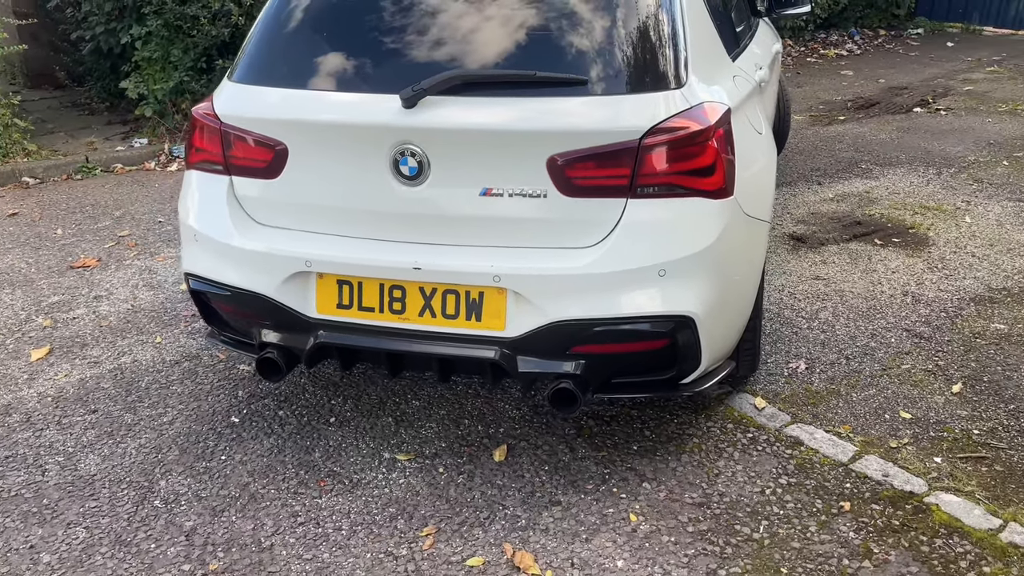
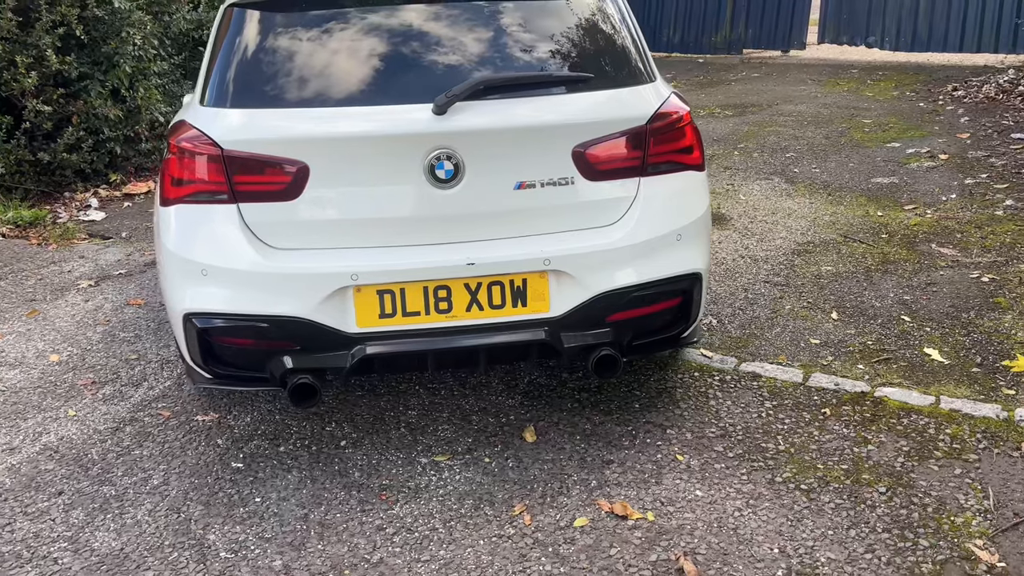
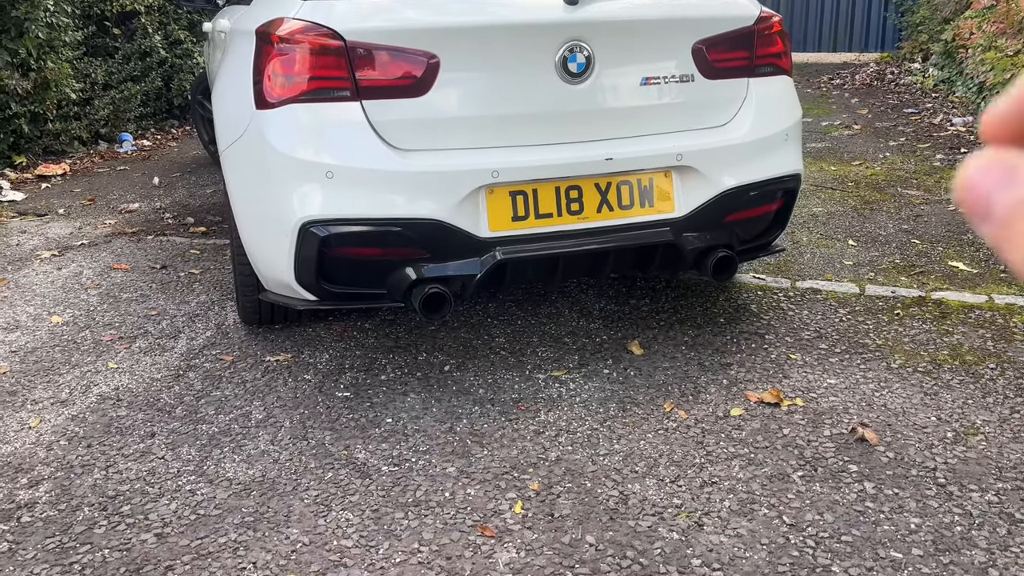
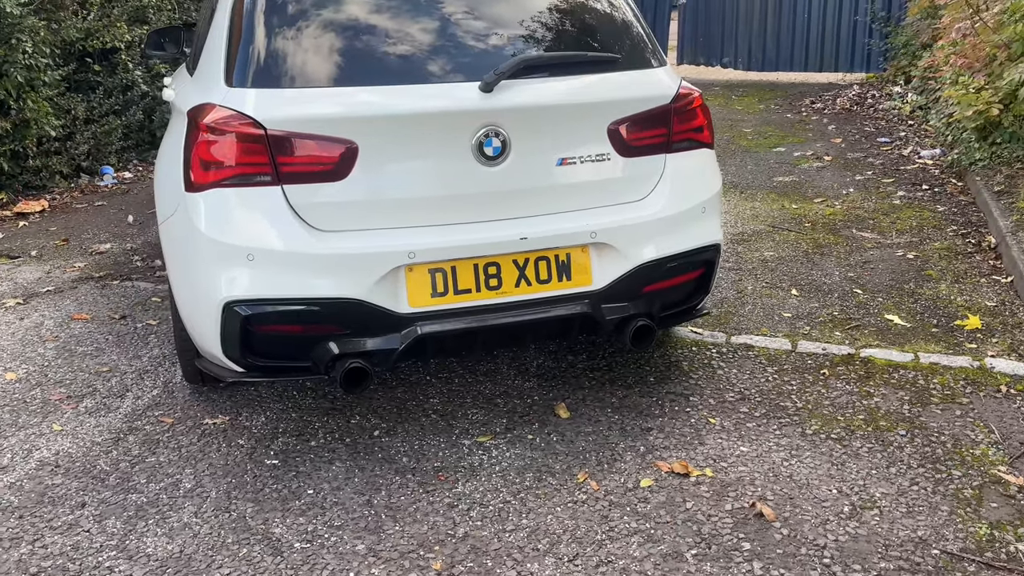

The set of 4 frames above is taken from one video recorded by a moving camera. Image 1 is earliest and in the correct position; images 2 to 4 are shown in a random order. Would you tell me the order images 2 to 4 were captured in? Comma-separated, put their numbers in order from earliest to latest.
2, 4, 3
